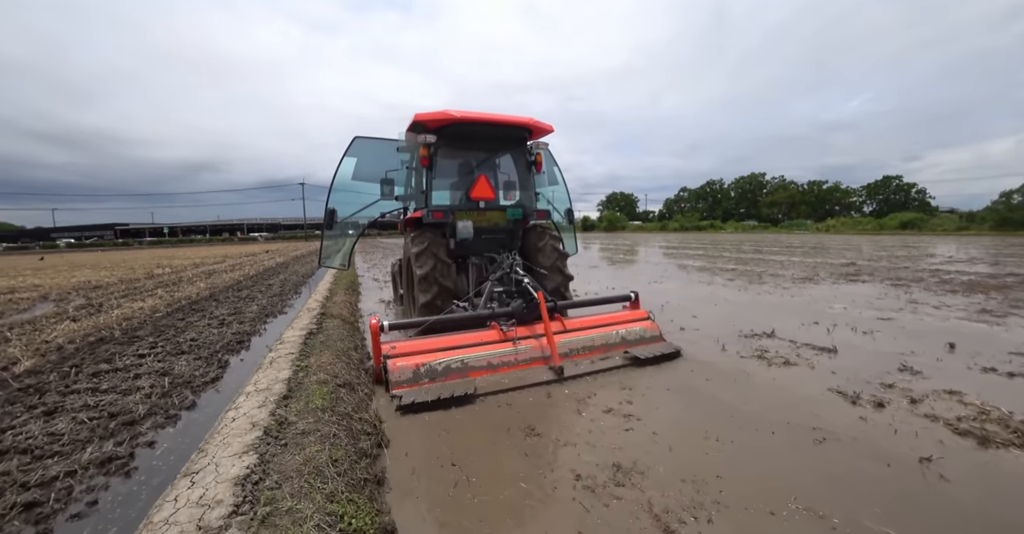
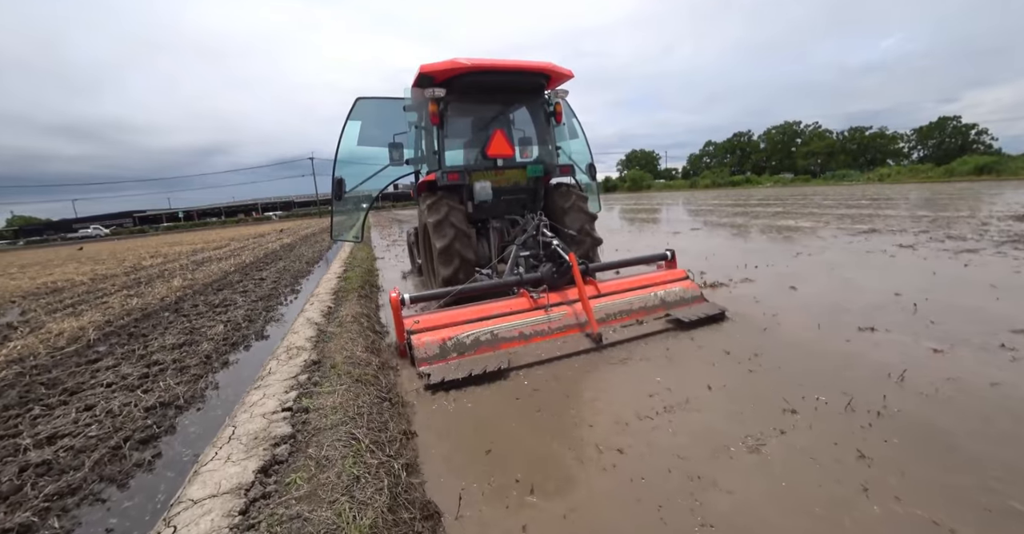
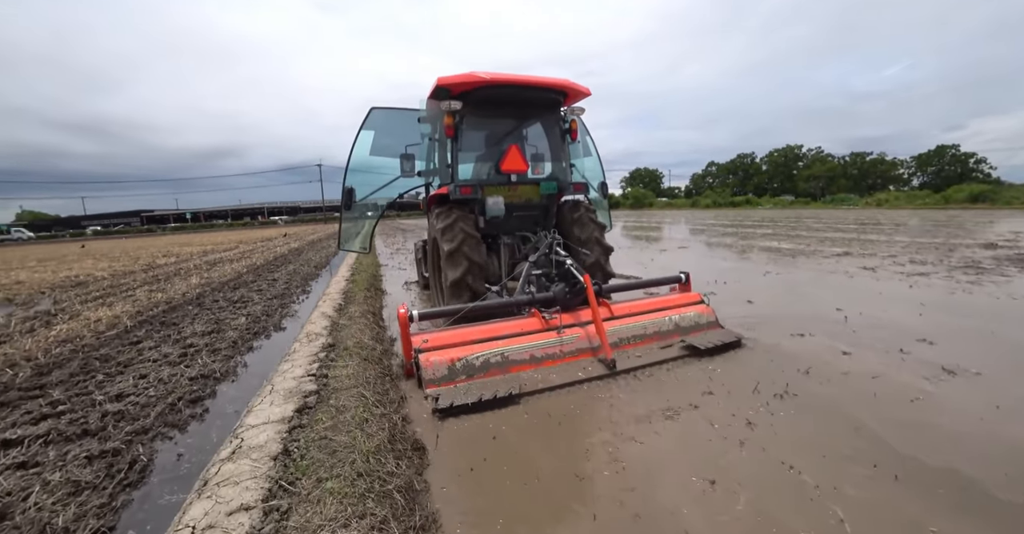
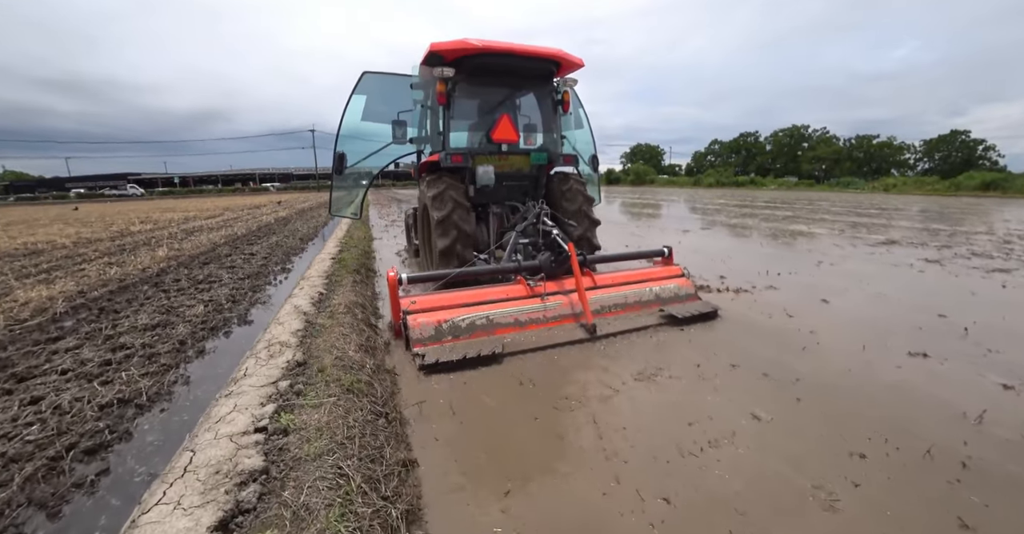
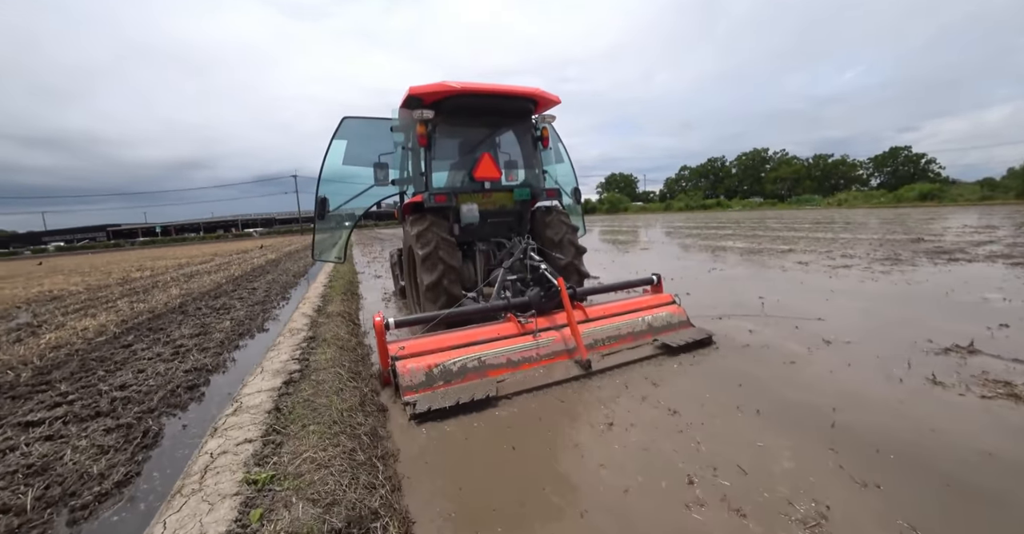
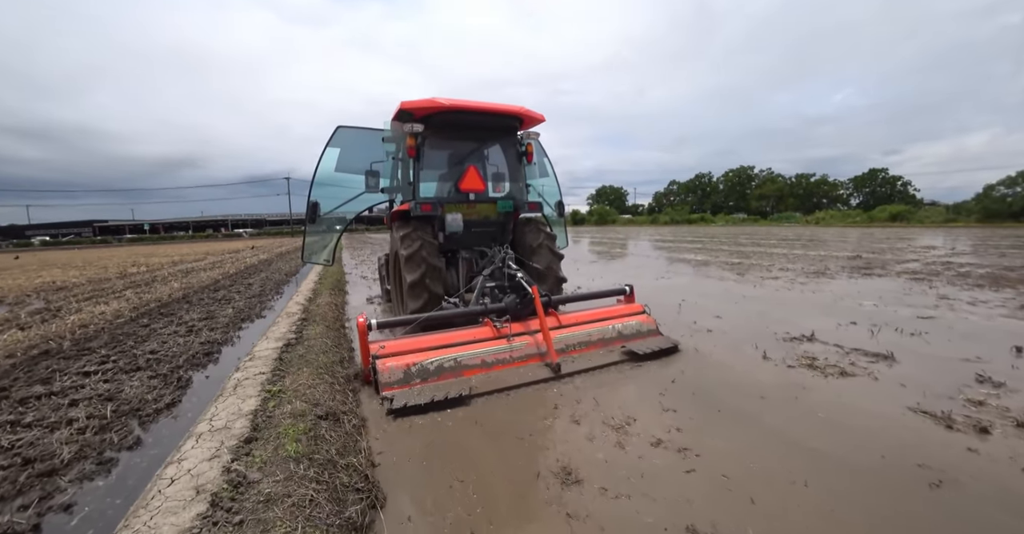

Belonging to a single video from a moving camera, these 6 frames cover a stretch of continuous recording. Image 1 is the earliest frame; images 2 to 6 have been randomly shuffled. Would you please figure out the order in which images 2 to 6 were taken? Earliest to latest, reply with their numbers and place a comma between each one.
6, 5, 3, 2, 4
